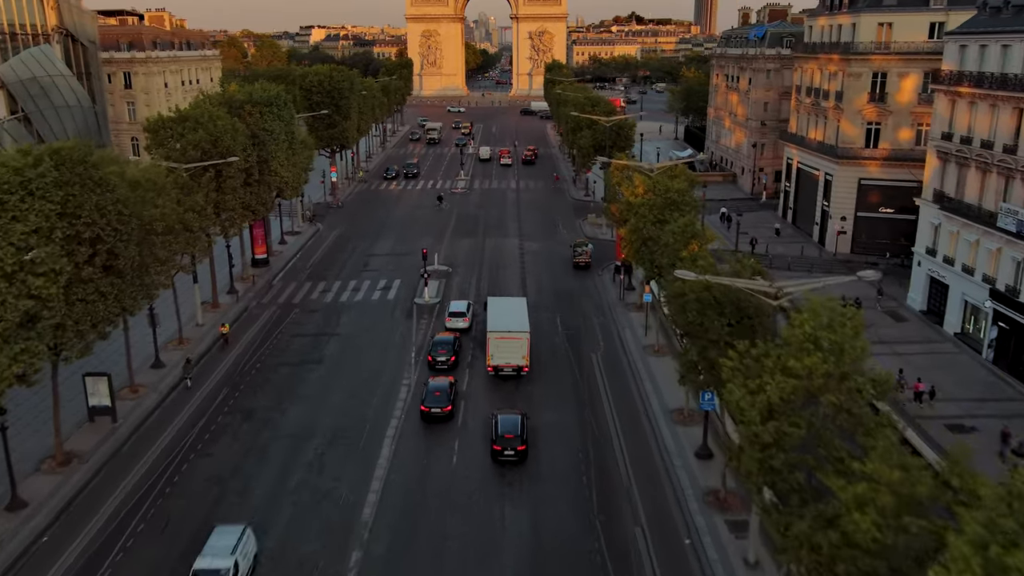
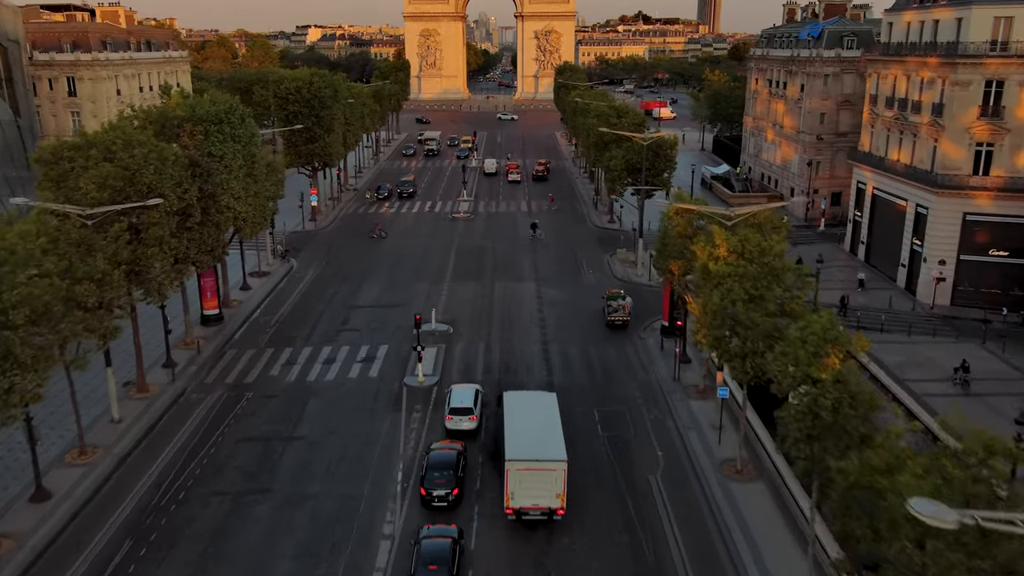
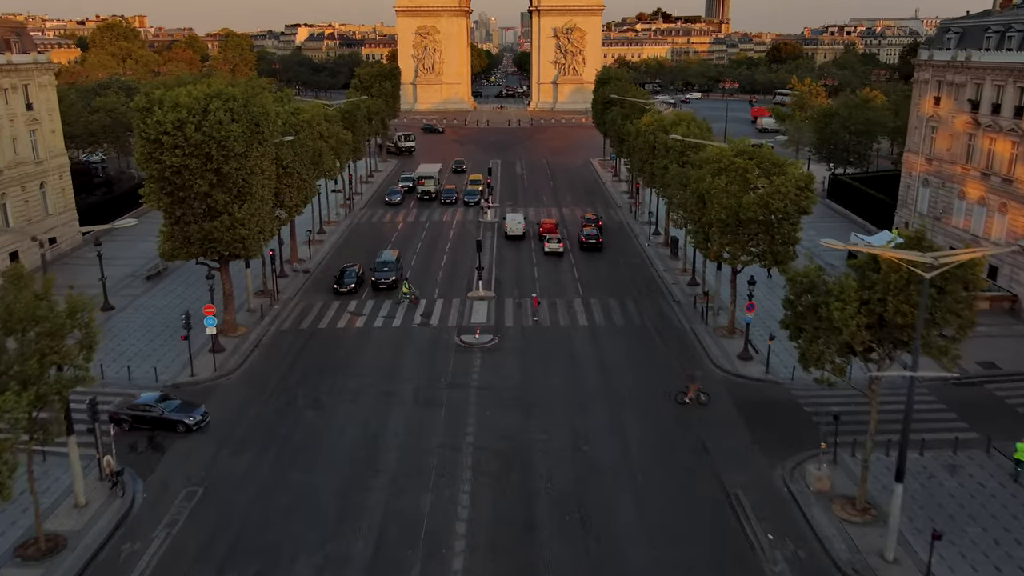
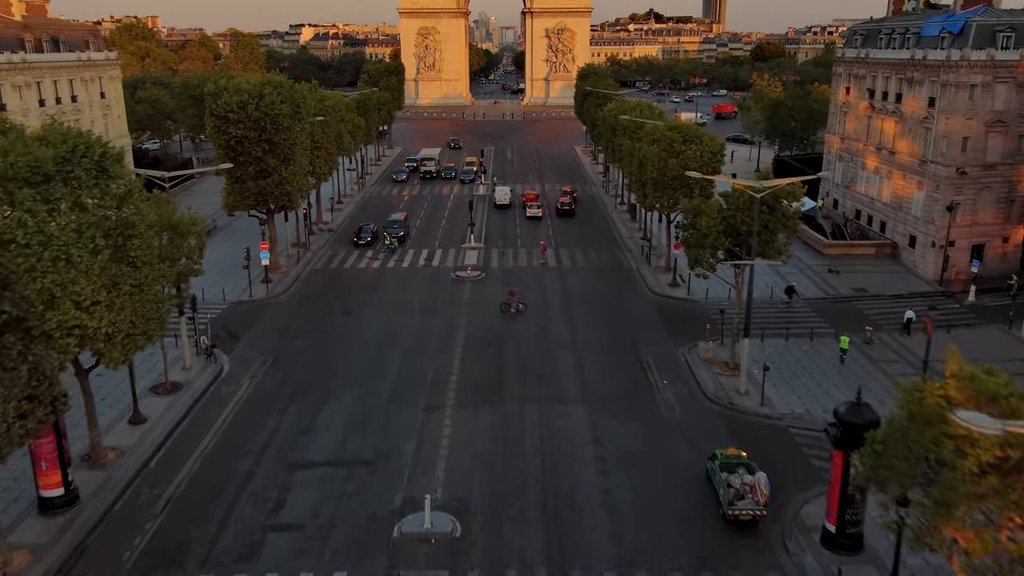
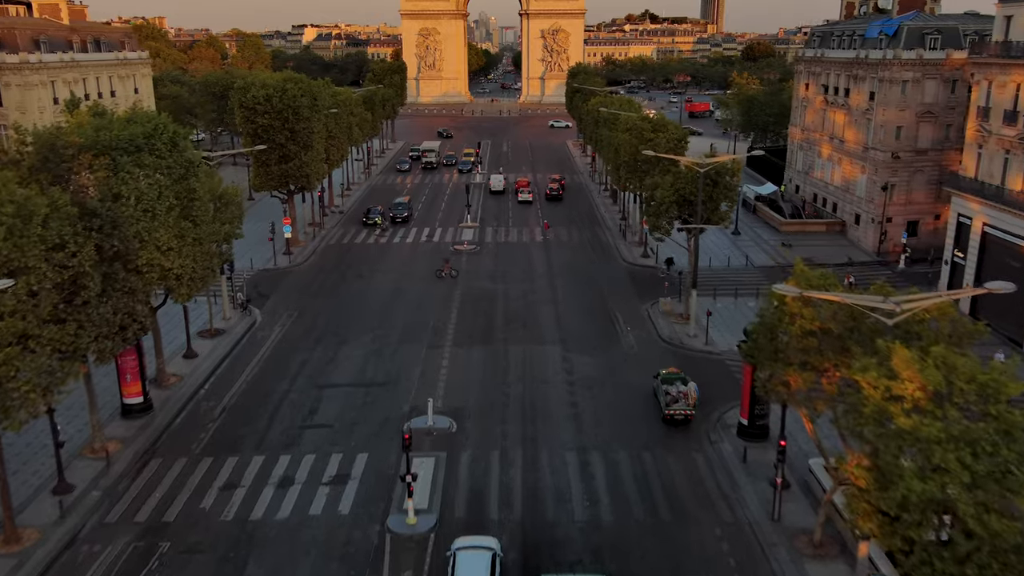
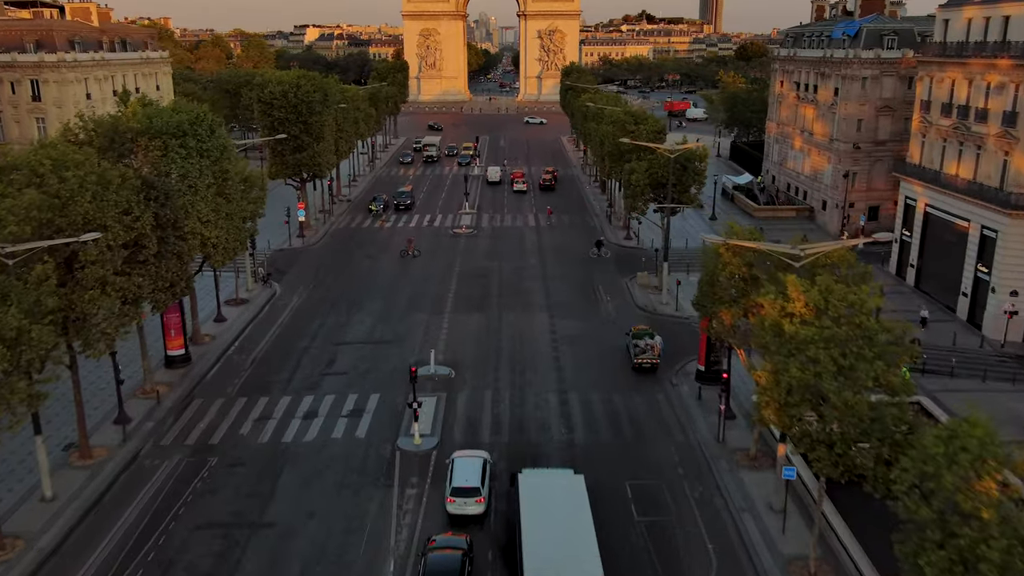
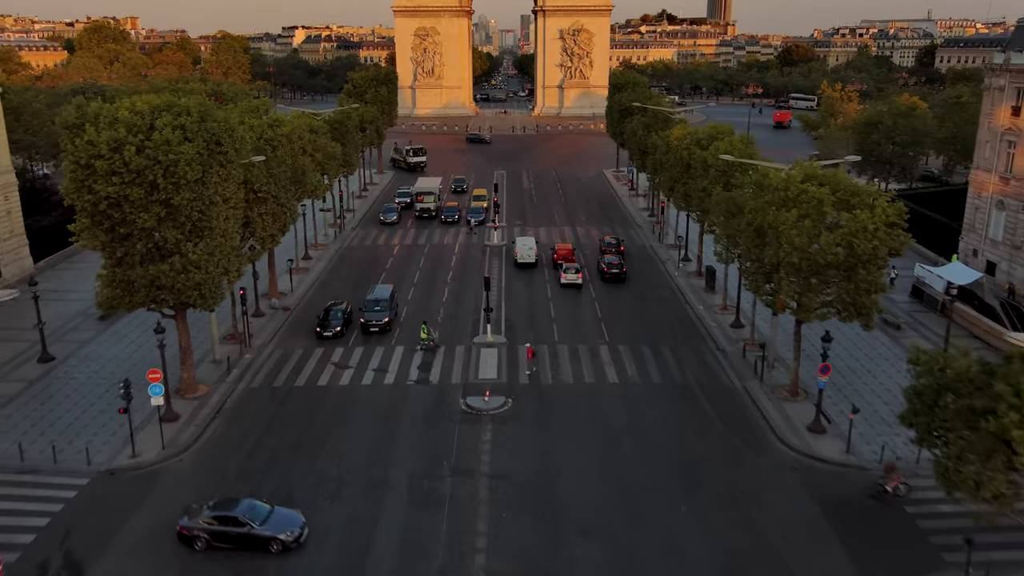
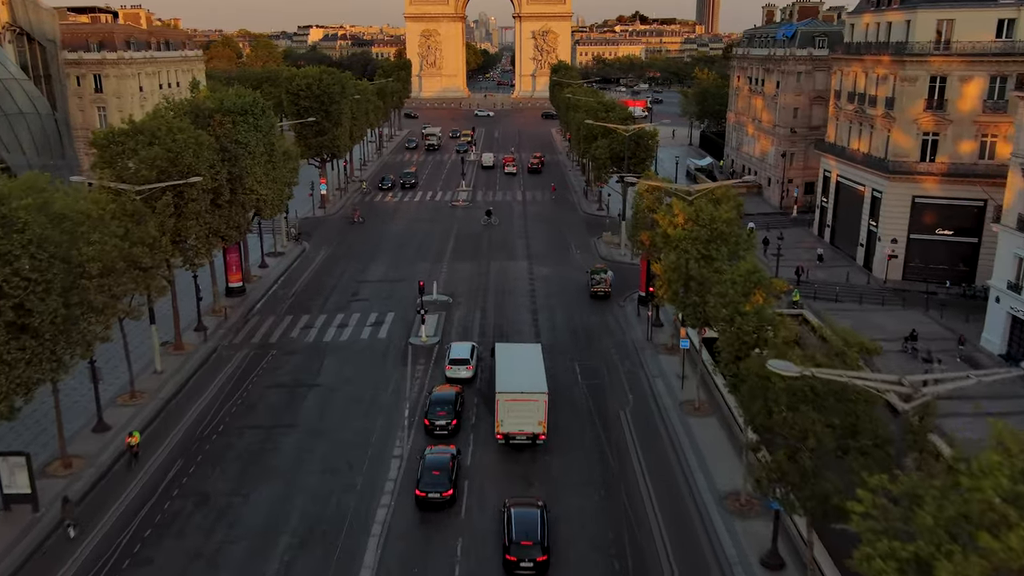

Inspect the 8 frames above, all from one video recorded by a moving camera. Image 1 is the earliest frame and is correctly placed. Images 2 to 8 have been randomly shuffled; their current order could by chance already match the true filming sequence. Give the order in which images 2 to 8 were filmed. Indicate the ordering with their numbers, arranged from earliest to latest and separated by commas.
8, 2, 6, 5, 4, 3, 7
